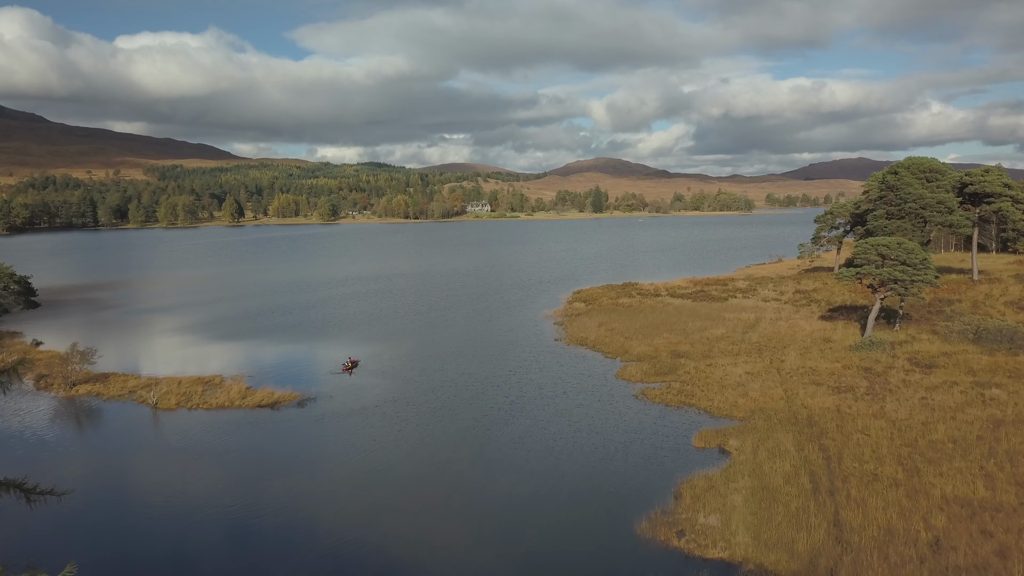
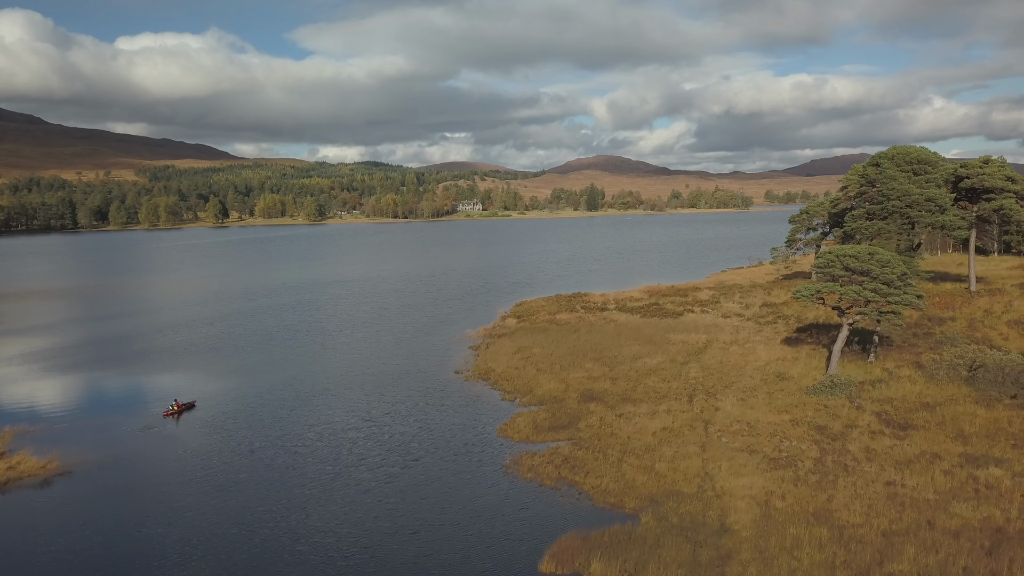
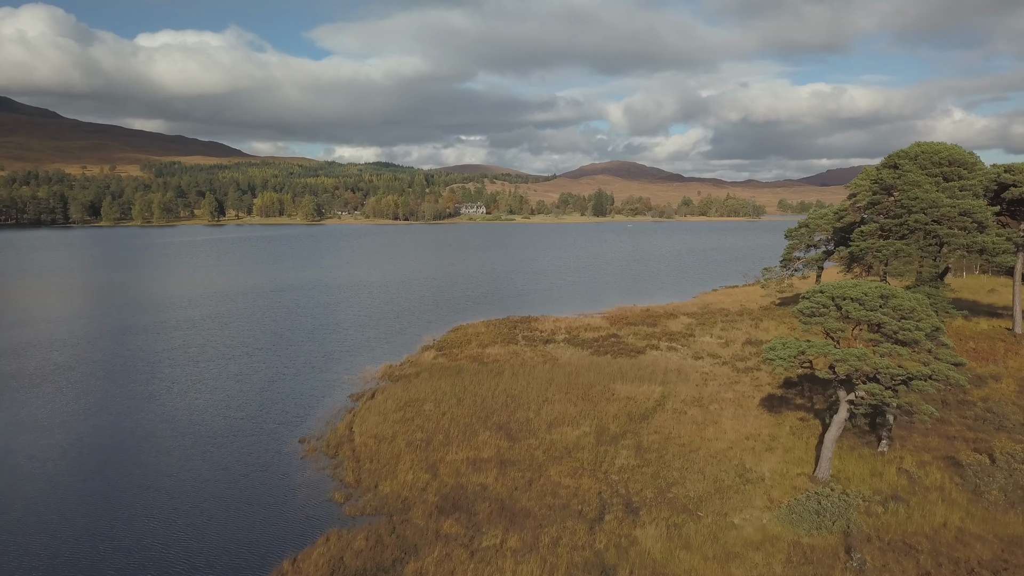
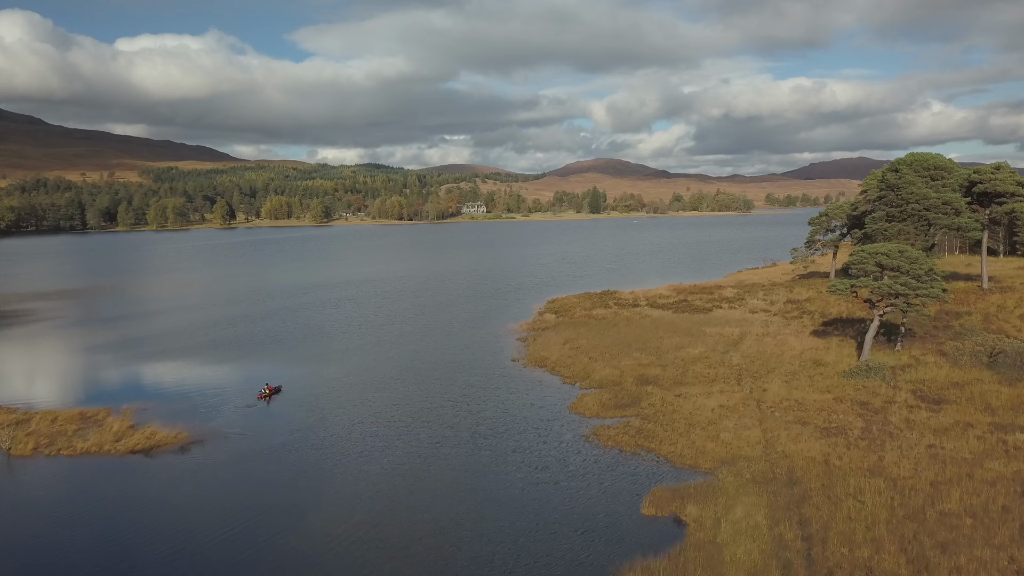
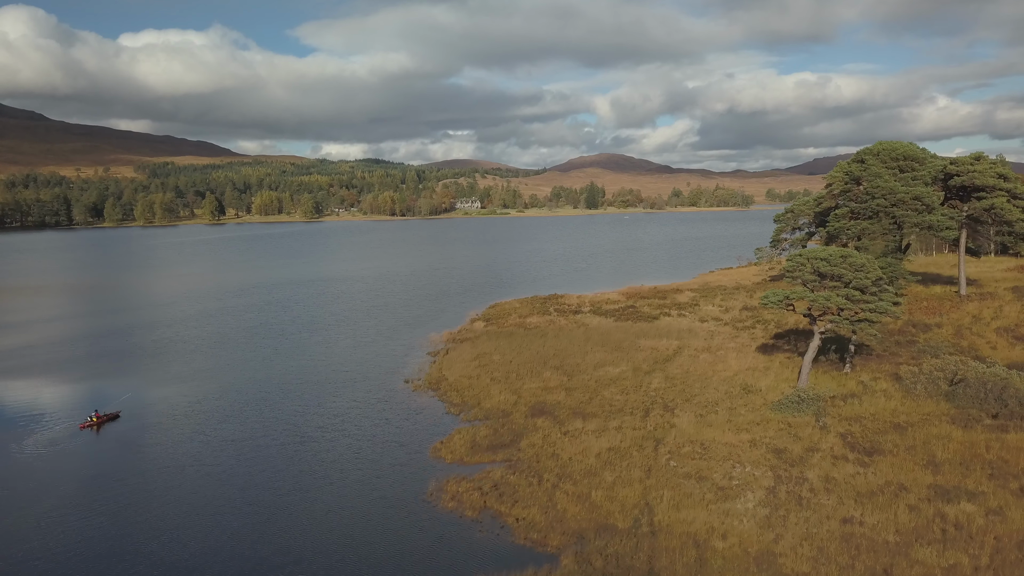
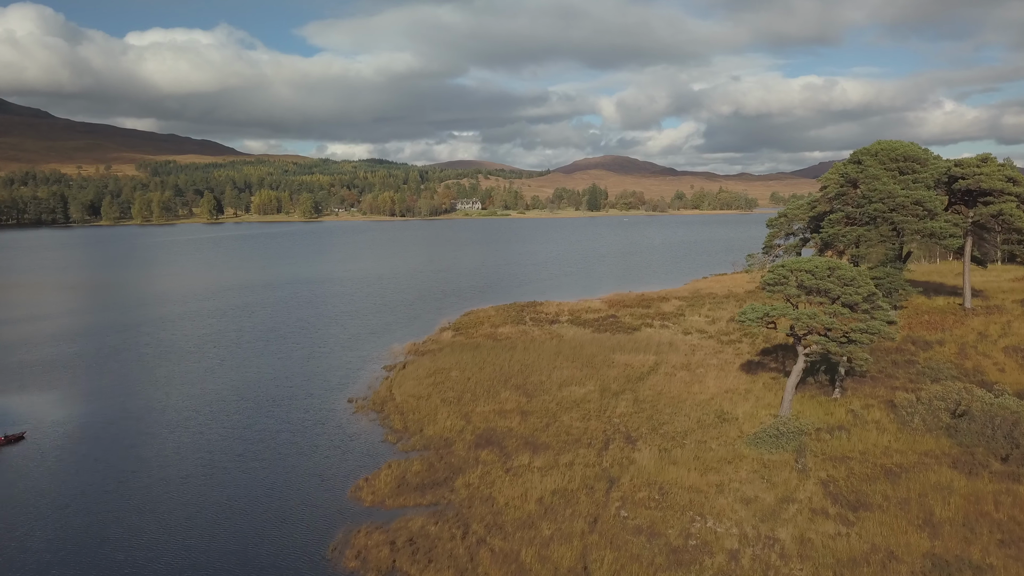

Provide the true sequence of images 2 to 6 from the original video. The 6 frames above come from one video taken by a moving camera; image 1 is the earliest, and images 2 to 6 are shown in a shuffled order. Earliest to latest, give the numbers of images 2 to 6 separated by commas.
4, 2, 5, 6, 3
